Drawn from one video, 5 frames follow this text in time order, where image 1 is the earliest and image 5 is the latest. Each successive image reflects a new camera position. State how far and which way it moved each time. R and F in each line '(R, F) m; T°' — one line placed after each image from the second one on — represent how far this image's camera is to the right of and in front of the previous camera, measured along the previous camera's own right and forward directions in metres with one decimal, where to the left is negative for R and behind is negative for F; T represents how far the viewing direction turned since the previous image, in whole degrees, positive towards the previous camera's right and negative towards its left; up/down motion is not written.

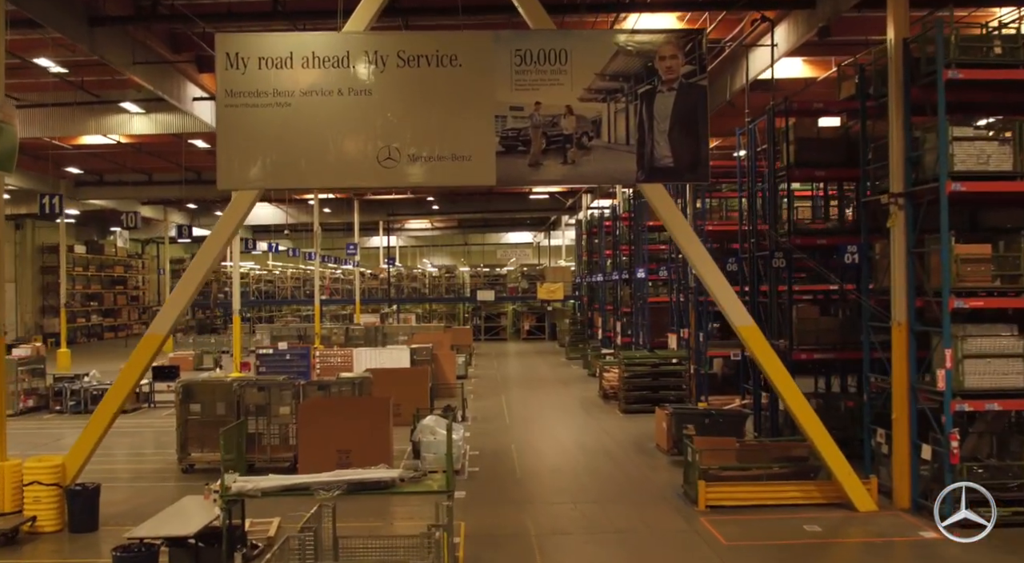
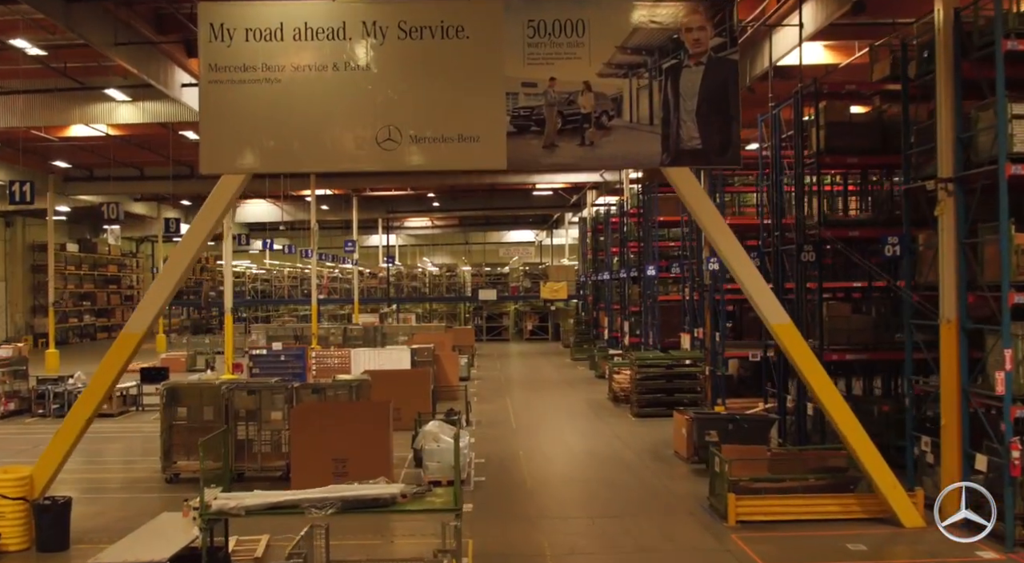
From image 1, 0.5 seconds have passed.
(-0.1, +0.7) m; 0°
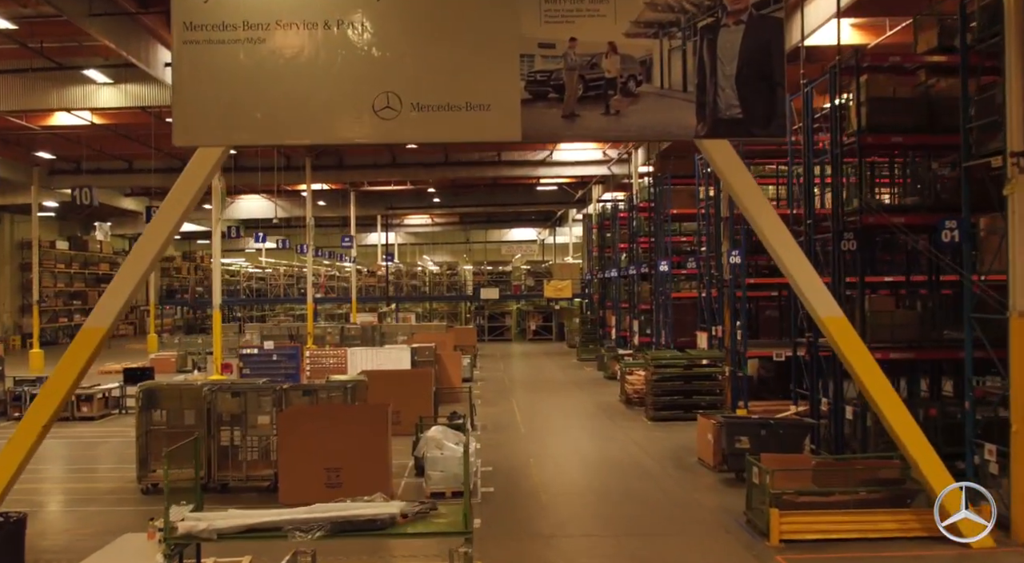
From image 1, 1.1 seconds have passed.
(-0.1, +0.9) m; 0°
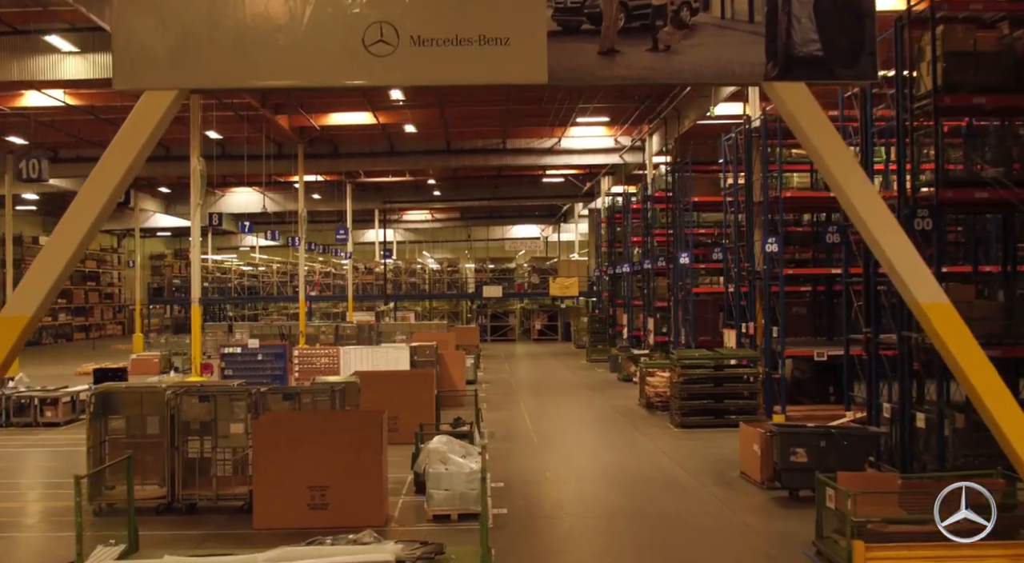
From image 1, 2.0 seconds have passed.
(-0.2, +1.3) m; 0°
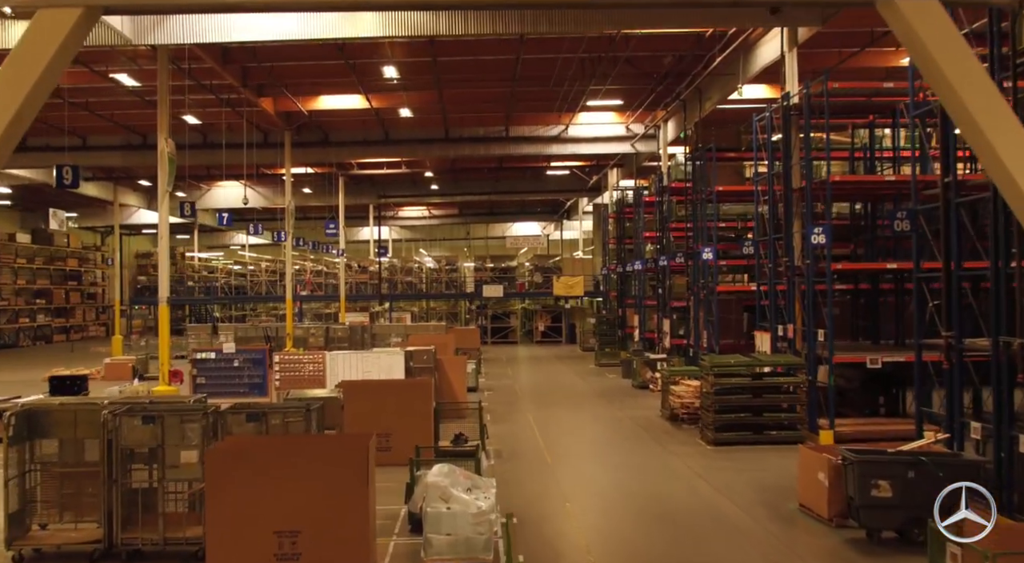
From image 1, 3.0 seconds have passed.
(-0.2, +1.4) m; 0°
